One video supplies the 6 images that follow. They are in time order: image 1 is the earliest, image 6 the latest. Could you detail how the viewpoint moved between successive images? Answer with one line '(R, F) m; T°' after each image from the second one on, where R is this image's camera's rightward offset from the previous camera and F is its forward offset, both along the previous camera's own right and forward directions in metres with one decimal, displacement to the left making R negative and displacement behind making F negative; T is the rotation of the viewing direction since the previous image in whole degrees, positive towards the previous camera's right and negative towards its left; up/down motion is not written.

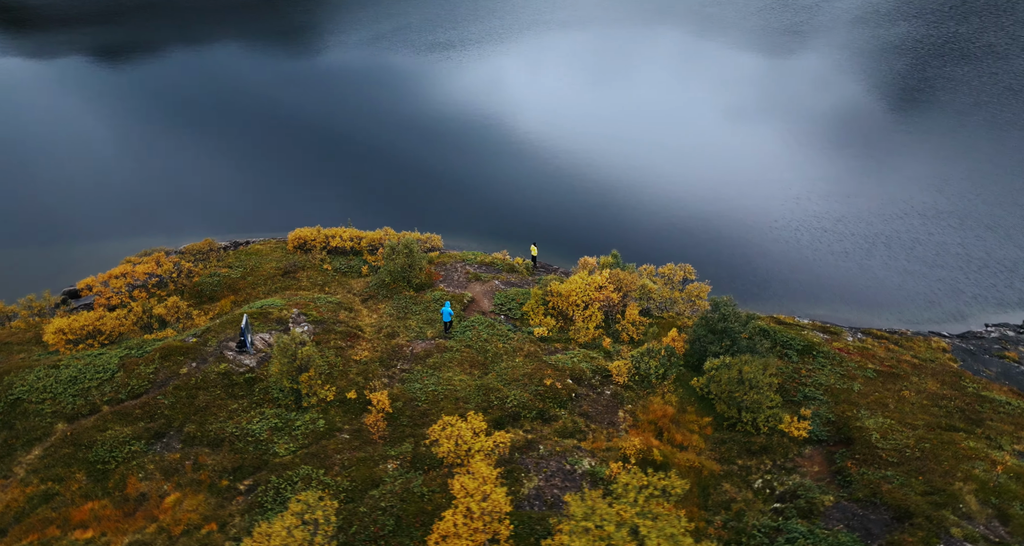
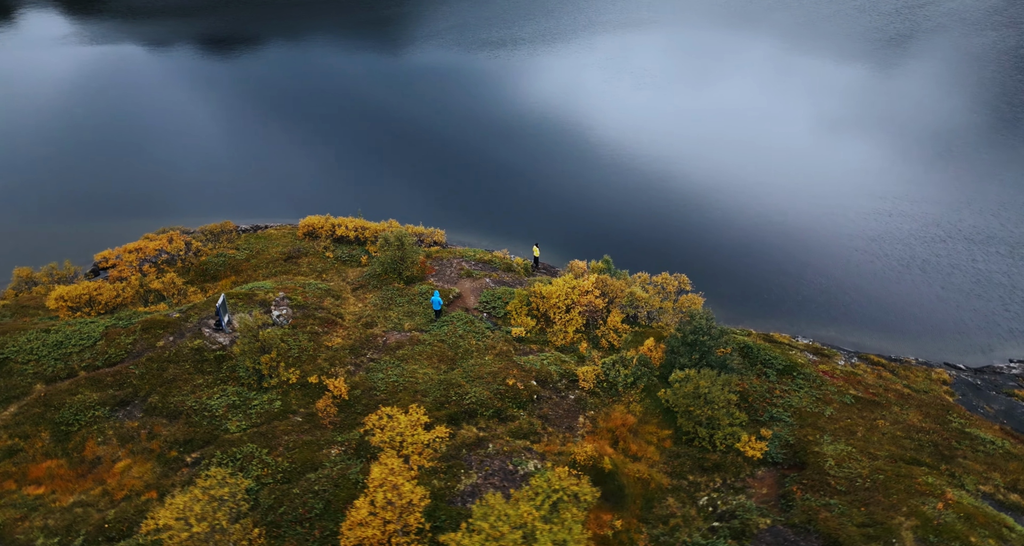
(+6.7, +0.5) m; -4°
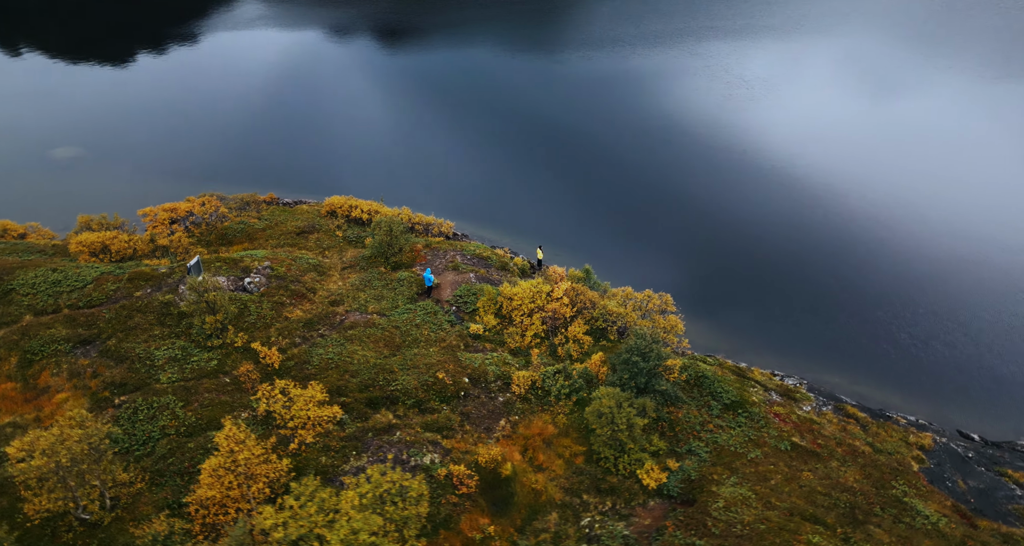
(+12.4, +1.1) m; -8°
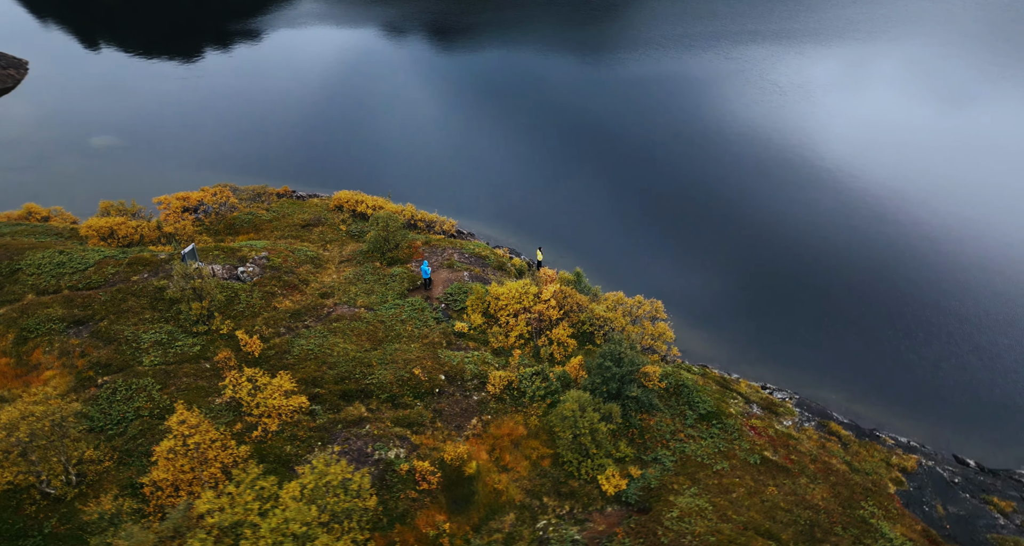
(+4.3, 0.0) m; -3°
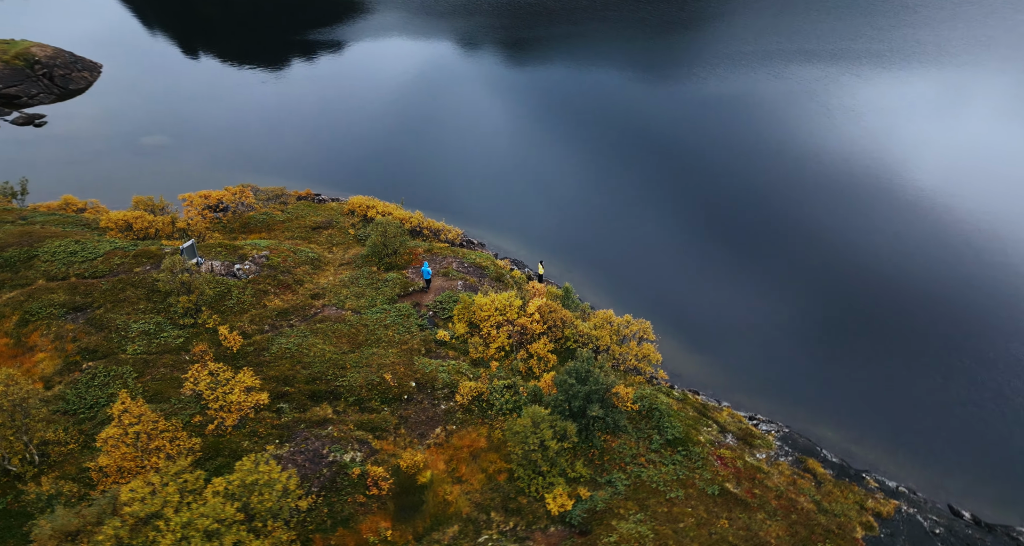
(+6.0, +0.1) m; -4°
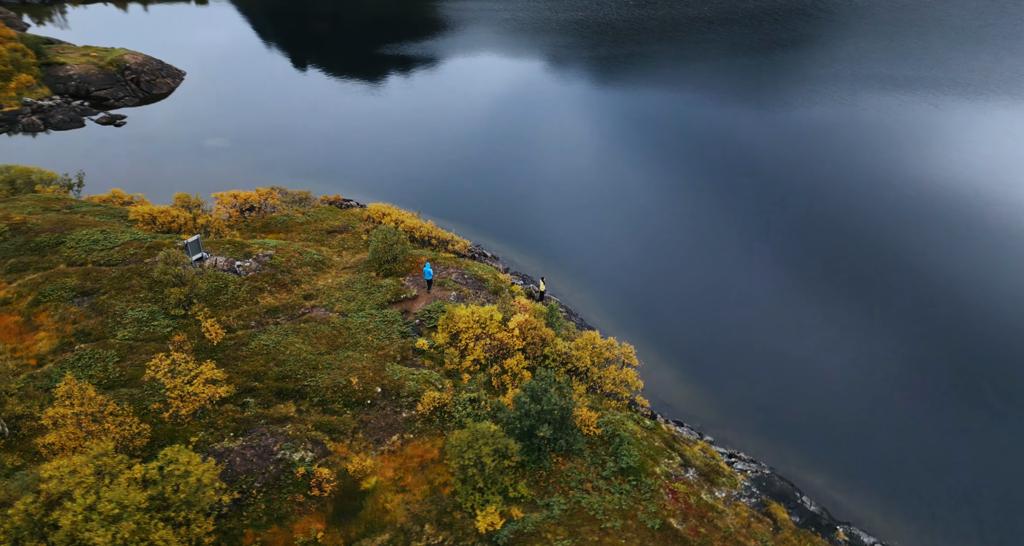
(+7.8, +0.3) m; -6°
